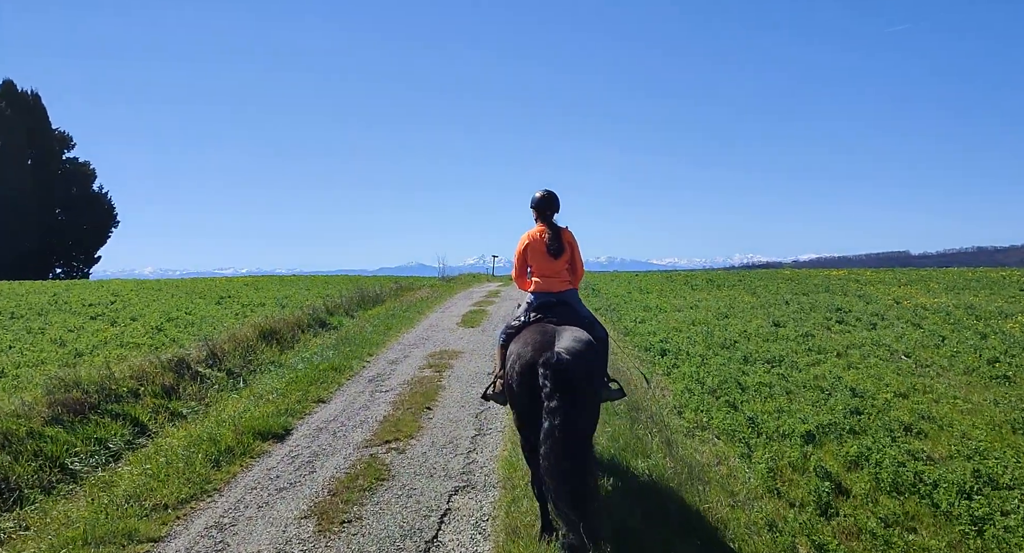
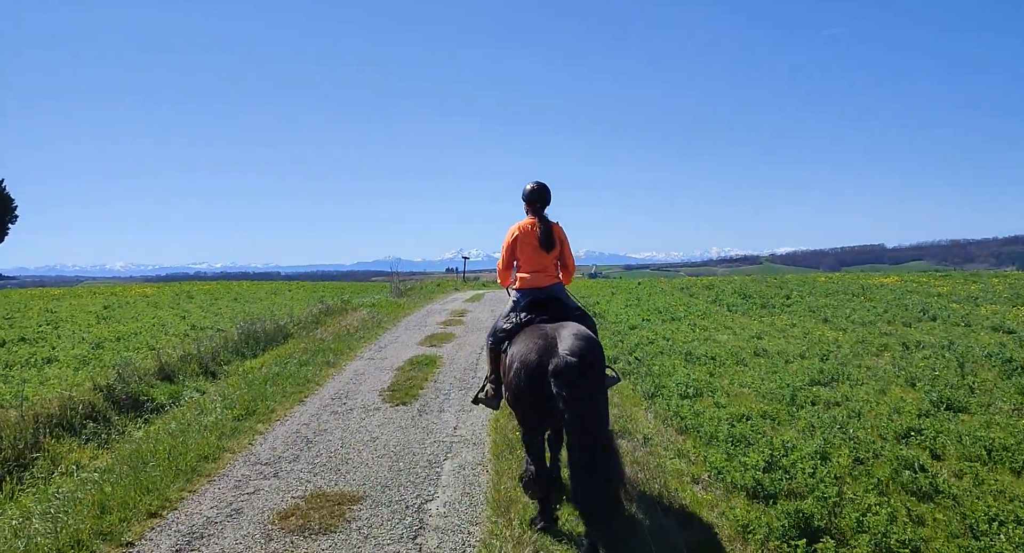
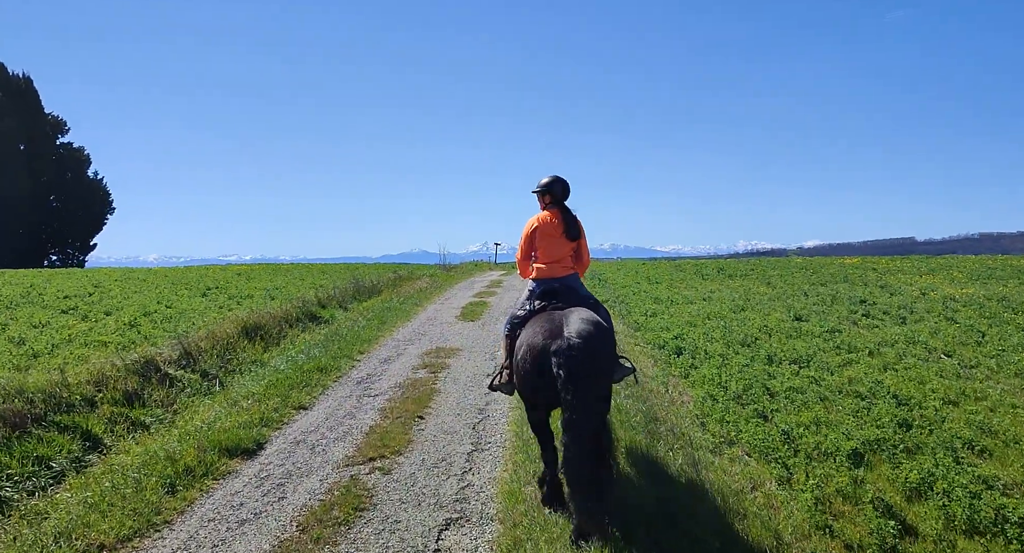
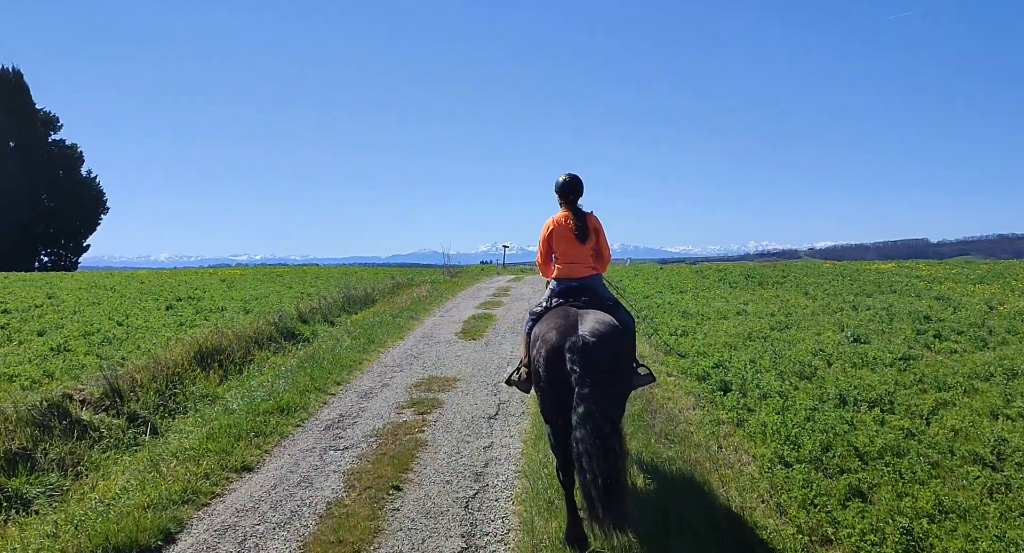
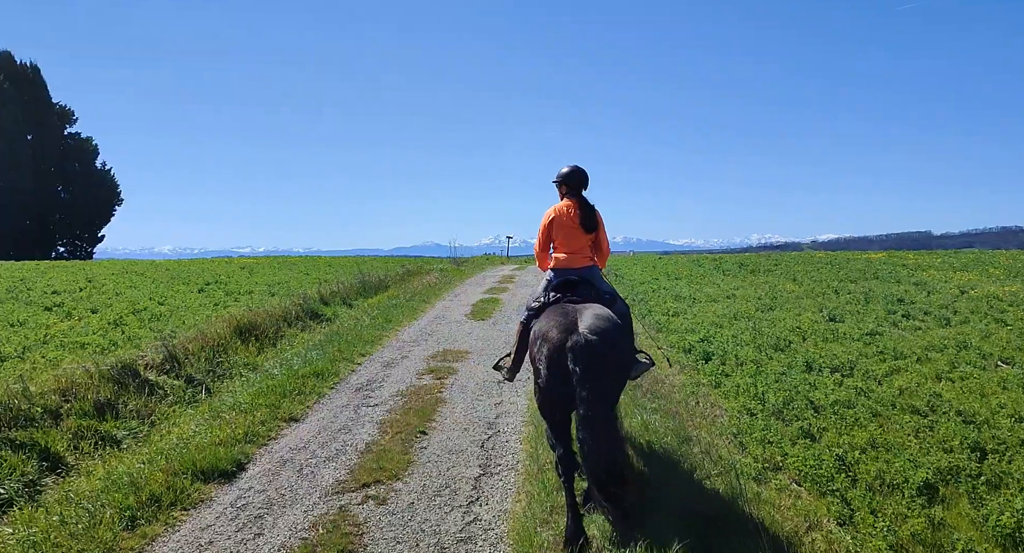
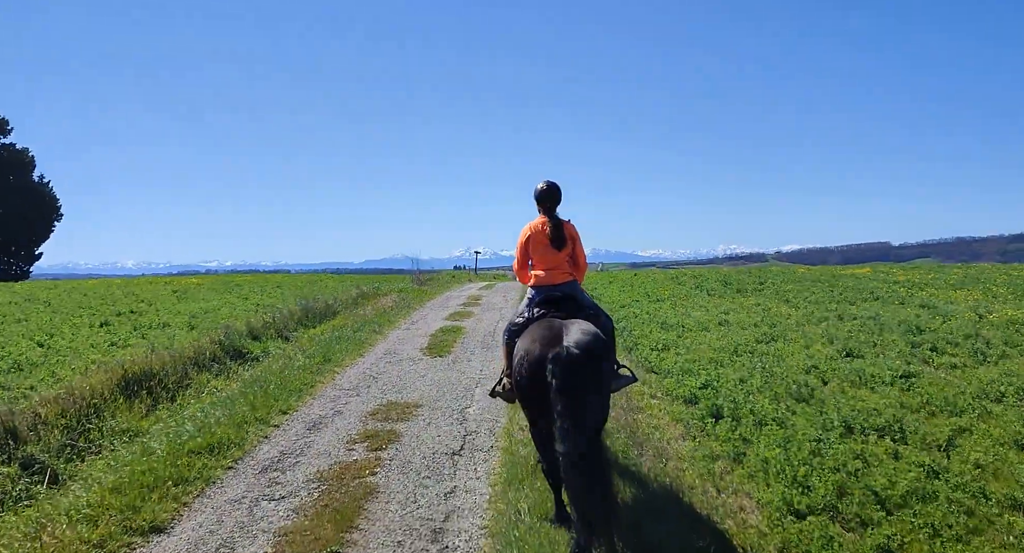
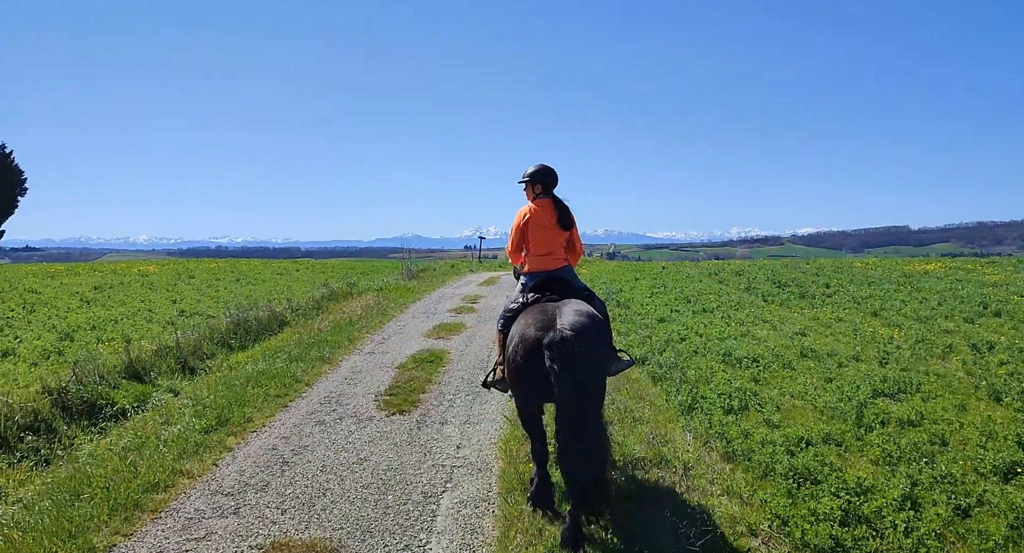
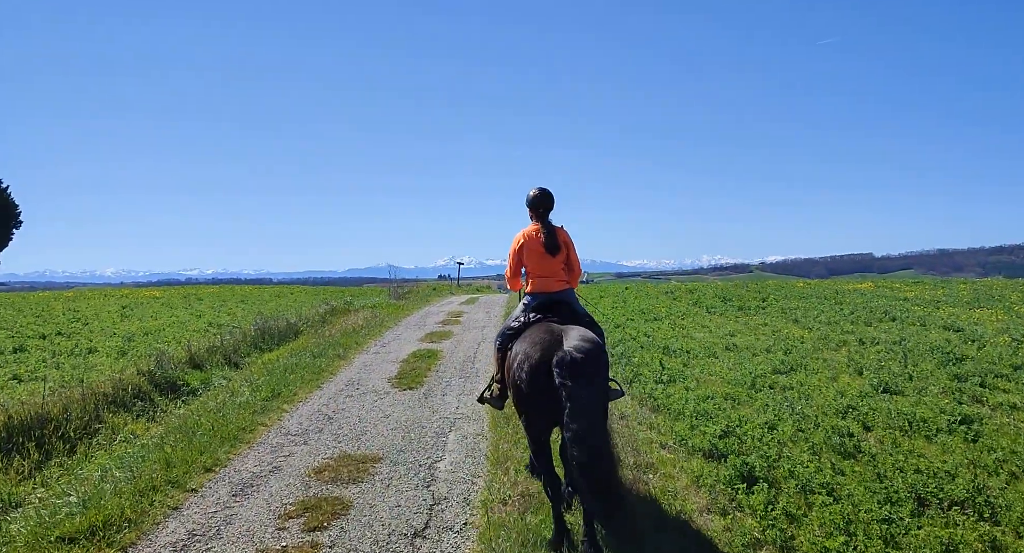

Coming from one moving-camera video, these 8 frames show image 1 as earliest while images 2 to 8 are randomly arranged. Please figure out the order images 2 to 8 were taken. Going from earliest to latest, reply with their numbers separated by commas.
3, 5, 4, 6, 8, 2, 7
